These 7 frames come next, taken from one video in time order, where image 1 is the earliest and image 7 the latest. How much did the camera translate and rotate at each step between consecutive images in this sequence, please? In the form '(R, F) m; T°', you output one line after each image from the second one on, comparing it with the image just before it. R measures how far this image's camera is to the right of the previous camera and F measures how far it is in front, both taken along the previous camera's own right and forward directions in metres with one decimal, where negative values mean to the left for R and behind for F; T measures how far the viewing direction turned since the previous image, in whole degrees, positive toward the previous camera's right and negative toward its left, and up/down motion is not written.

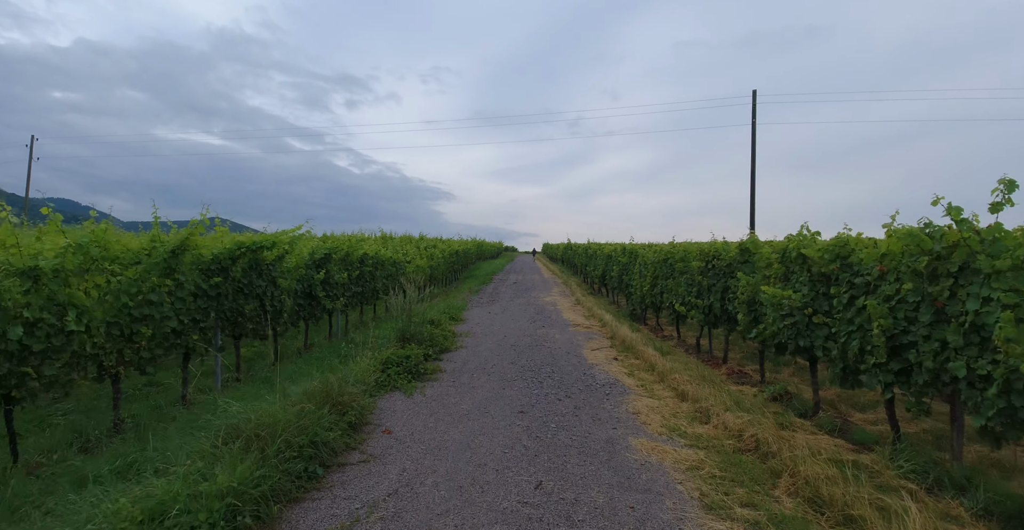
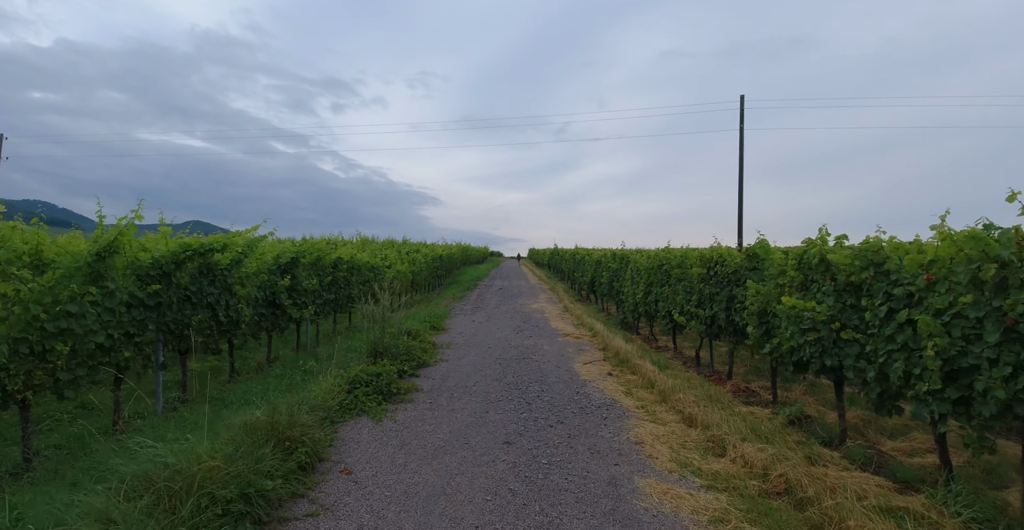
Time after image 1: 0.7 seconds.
(0.0, +0.8) m; +2°
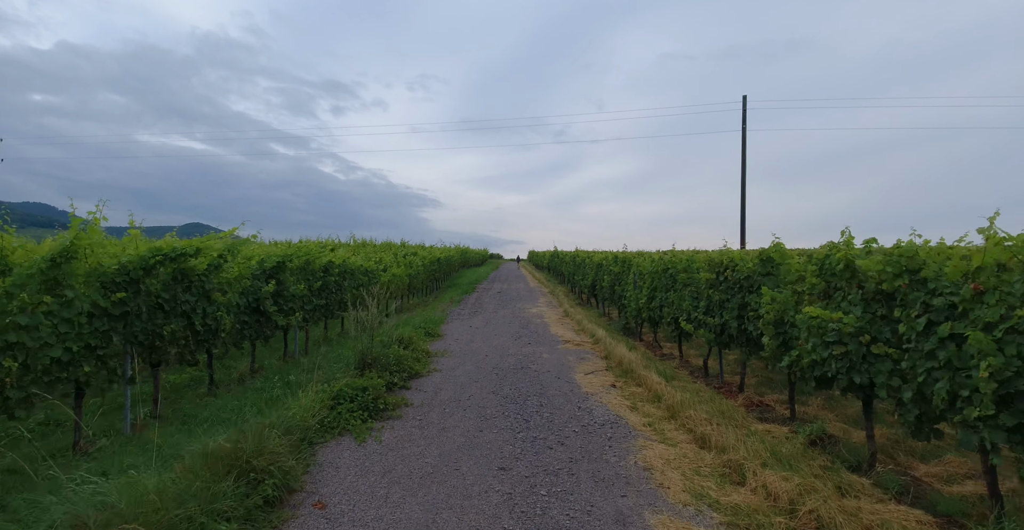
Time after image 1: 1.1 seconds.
(0.0, +0.5) m; 0°
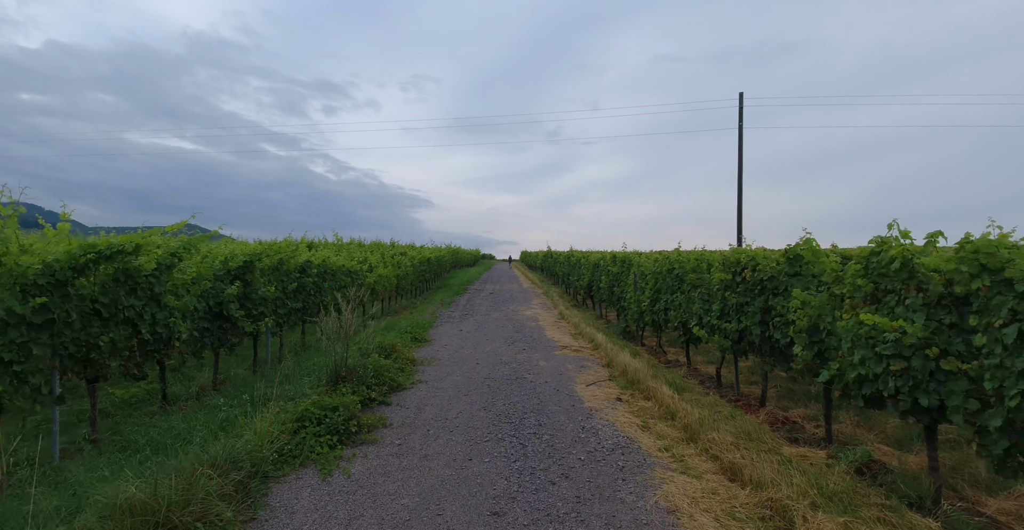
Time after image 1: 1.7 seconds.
(0.0, +0.8) m; +1°
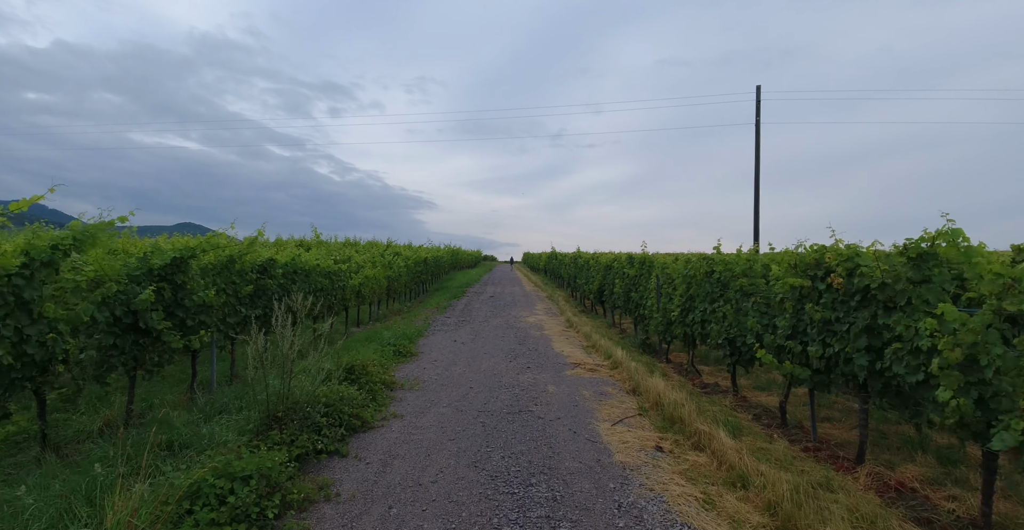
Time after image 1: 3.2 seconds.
(0.0, +1.7) m; 0°
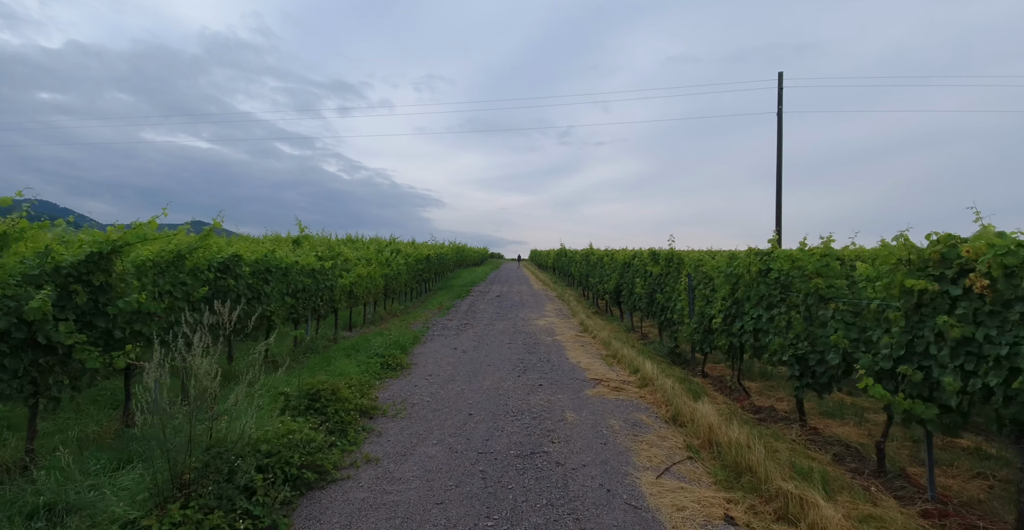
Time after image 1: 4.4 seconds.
(0.0, +1.4) m; -1°
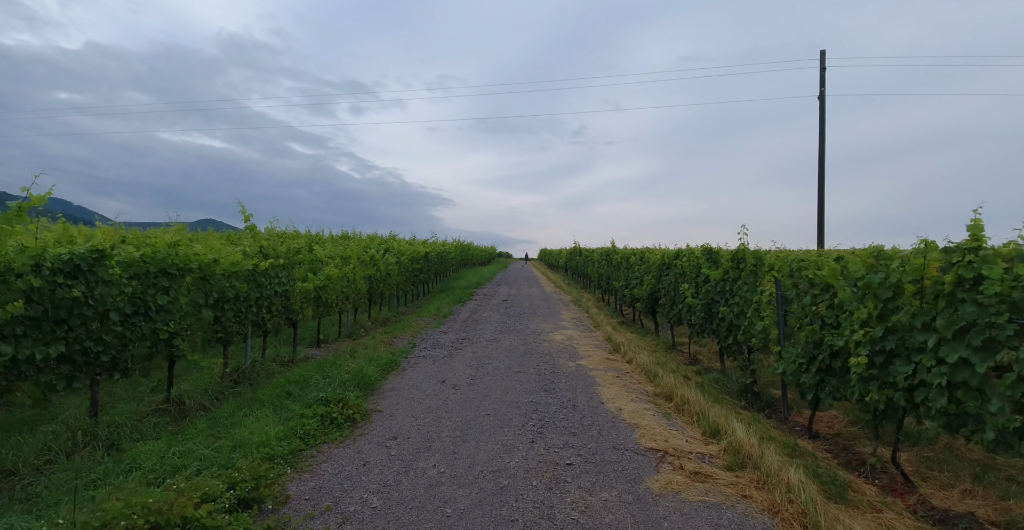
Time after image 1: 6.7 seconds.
(0.0, +2.6) m; -1°
